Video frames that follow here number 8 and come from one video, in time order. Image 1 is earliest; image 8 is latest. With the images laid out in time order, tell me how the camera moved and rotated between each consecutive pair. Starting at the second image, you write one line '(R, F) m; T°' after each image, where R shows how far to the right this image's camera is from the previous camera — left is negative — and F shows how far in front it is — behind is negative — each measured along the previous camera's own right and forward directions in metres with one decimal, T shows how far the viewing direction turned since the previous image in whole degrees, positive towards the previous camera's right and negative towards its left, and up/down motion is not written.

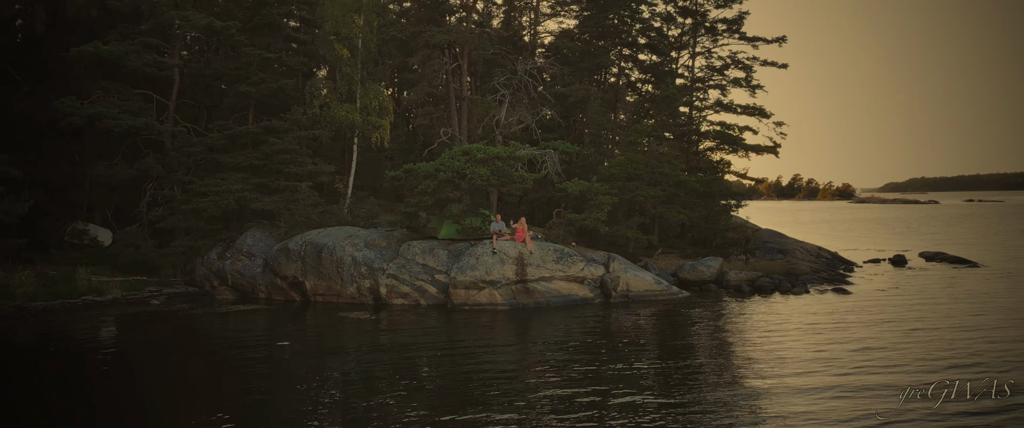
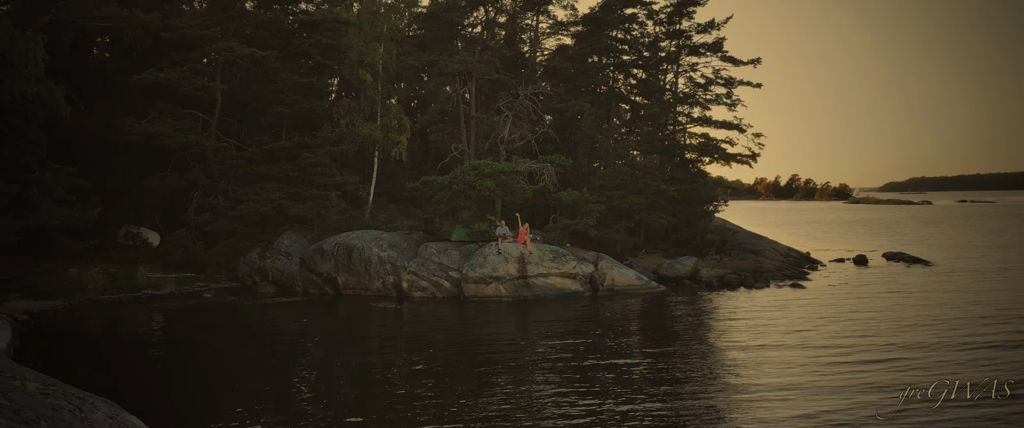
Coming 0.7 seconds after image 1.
(-0.1, -4.3) m; 0°
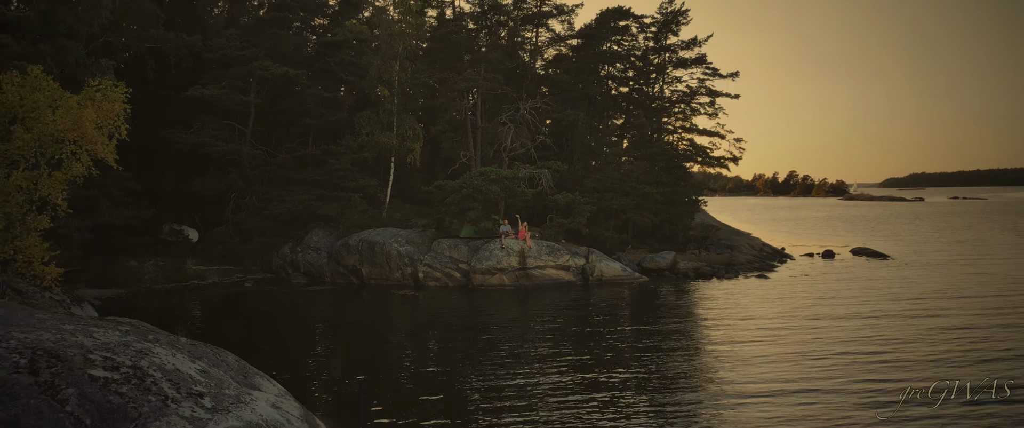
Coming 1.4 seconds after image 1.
(-0.1, -4.4) m; 0°
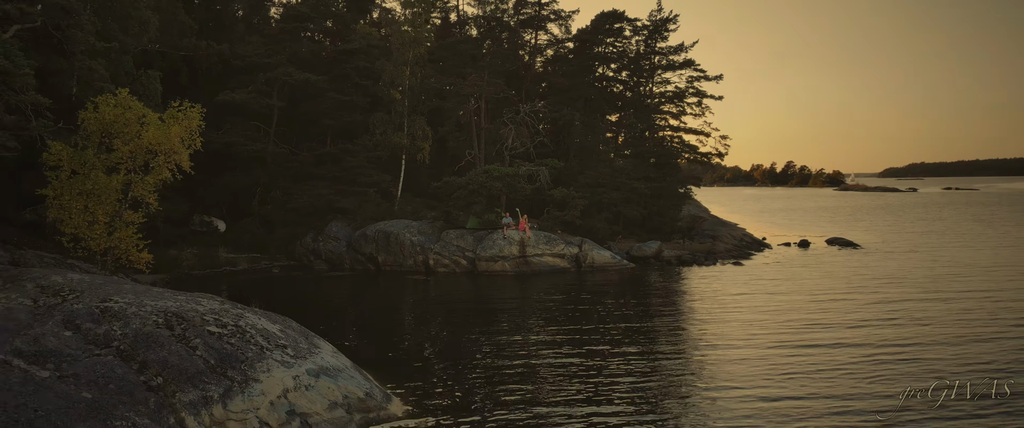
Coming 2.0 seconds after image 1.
(-0.1, -3.8) m; 0°
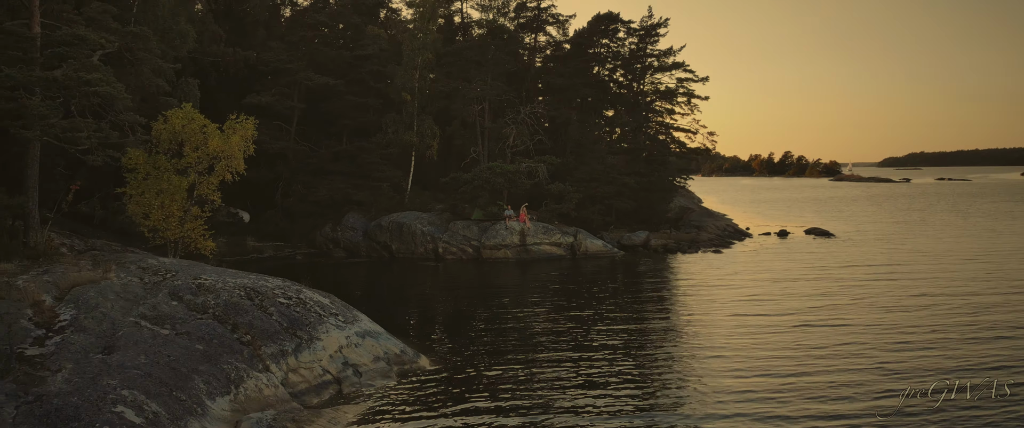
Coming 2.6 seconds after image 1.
(-0.1, -4.0) m; 0°
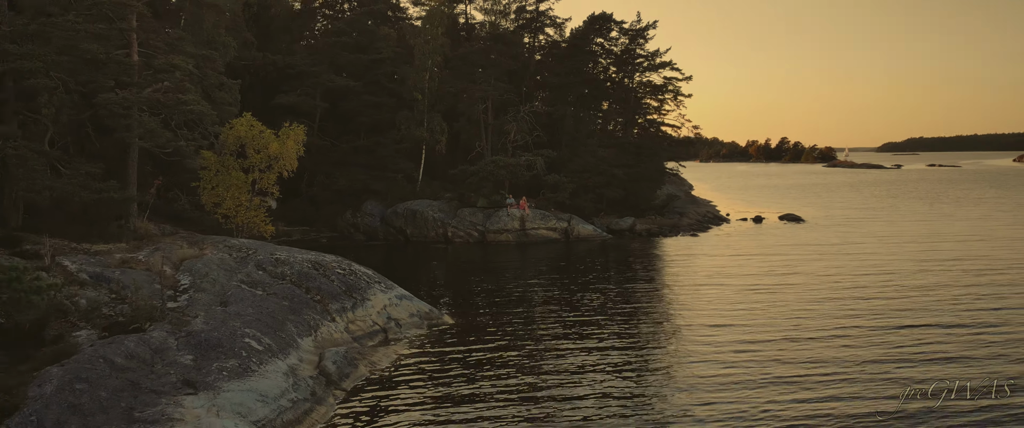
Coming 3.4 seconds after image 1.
(-0.1, -5.6) m; 0°
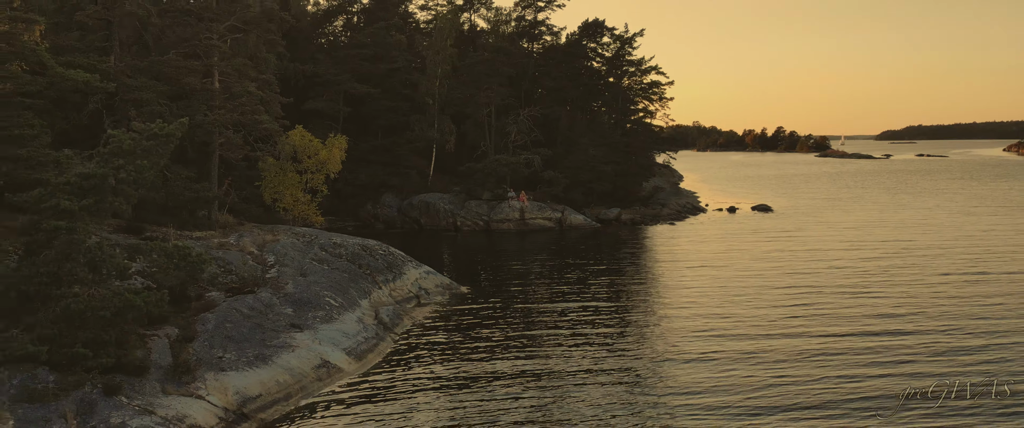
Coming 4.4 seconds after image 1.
(-0.1, -7.4) m; 0°
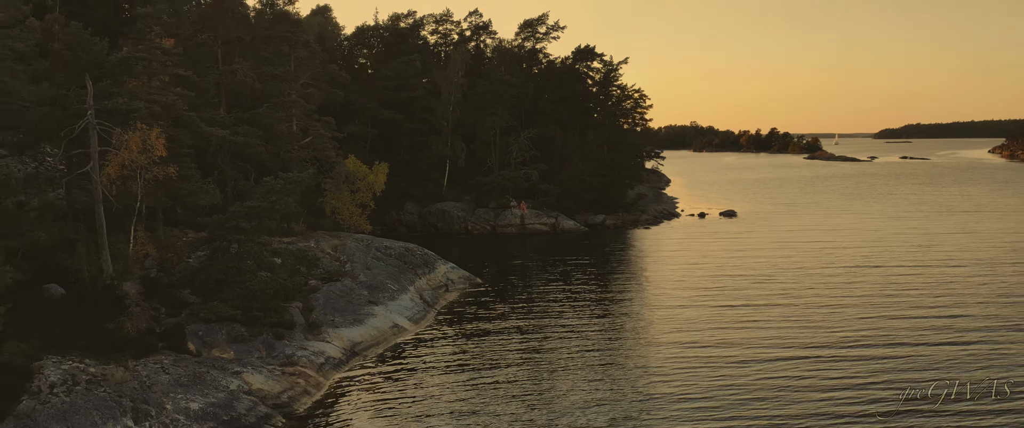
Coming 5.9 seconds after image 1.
(-0.2, -11.9) m; 0°
